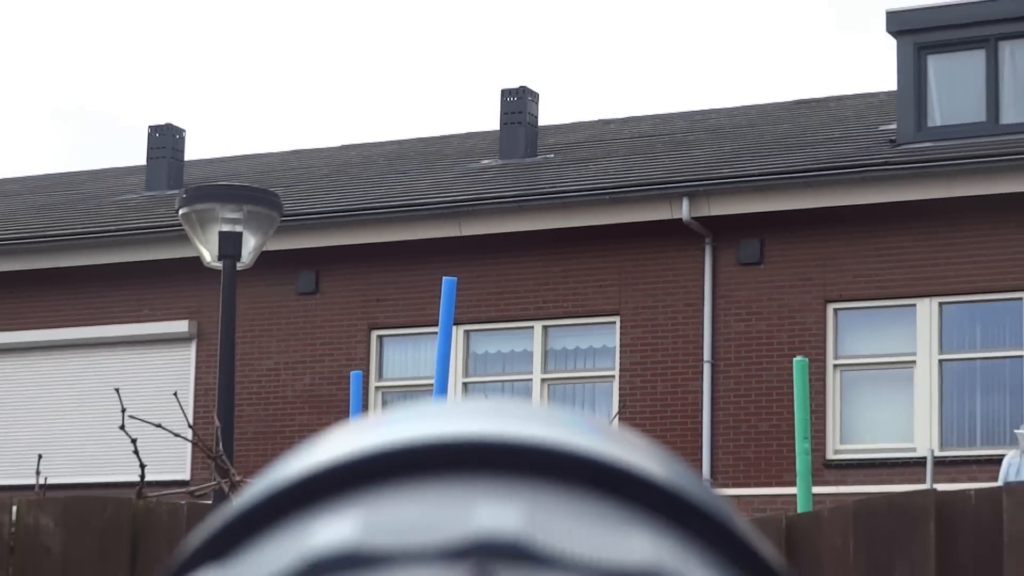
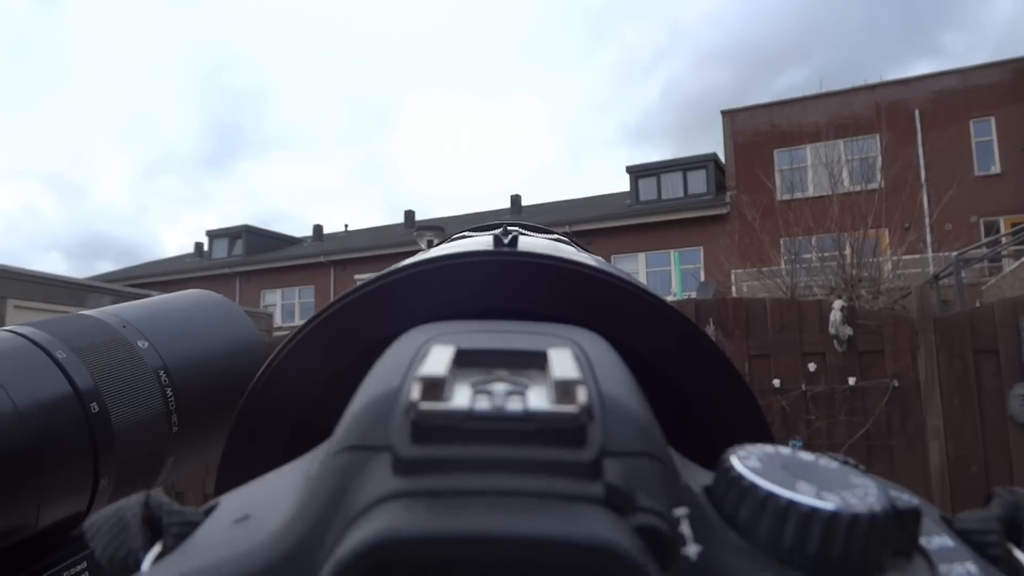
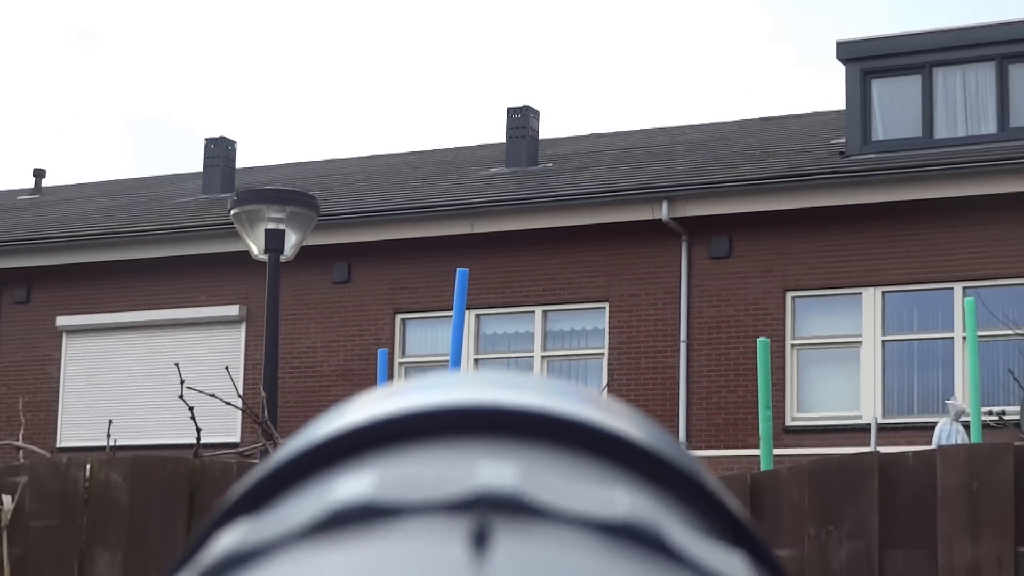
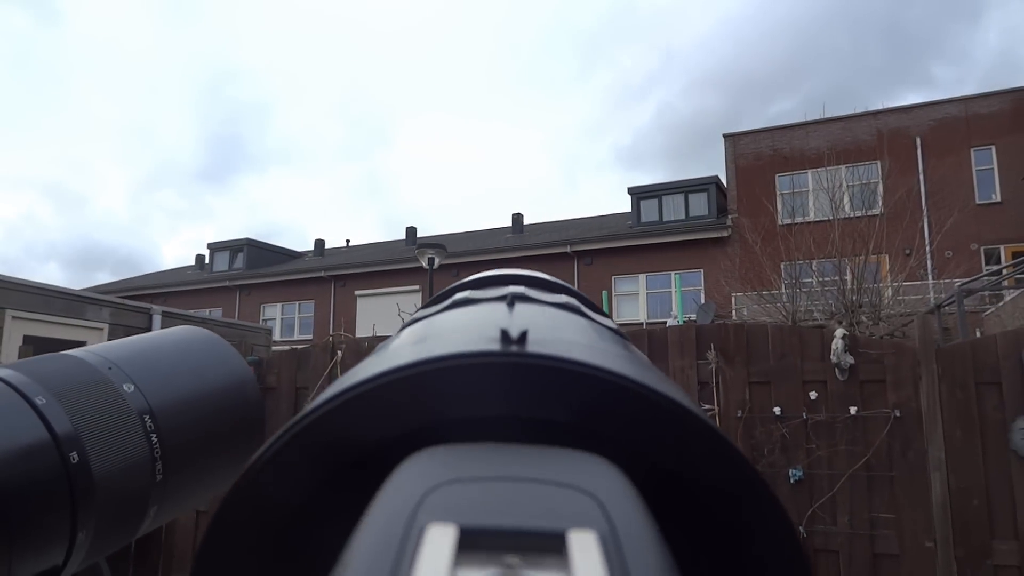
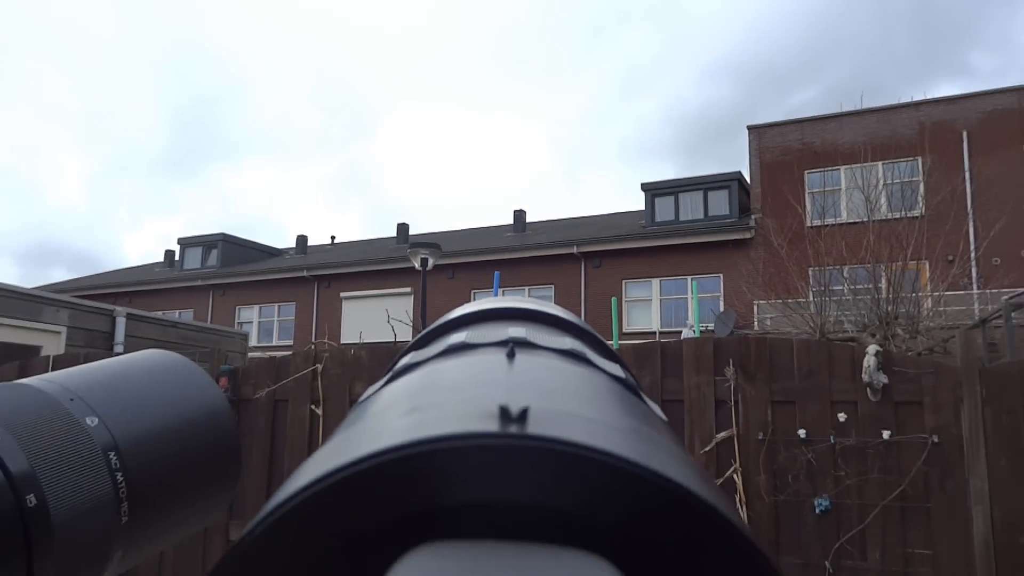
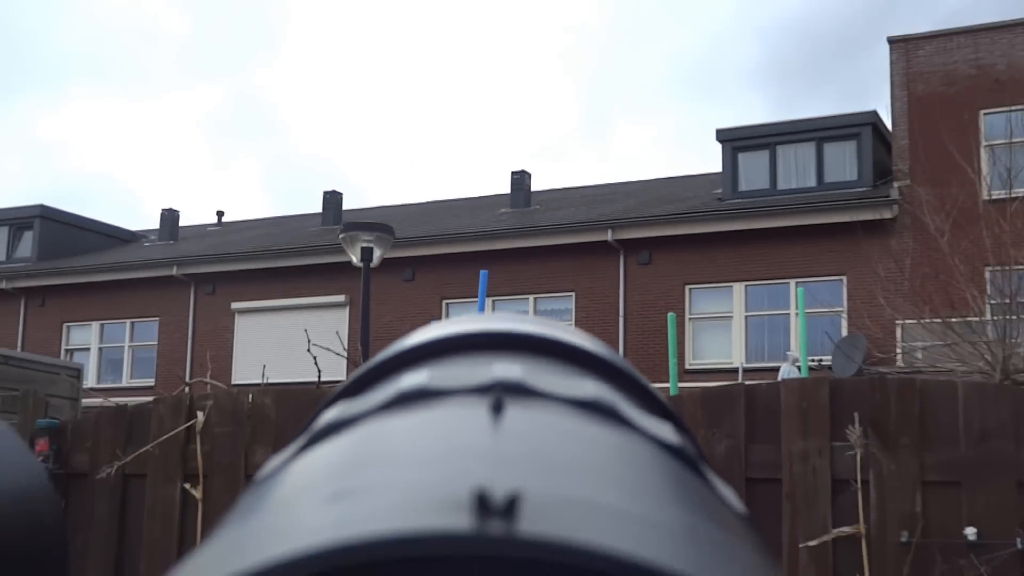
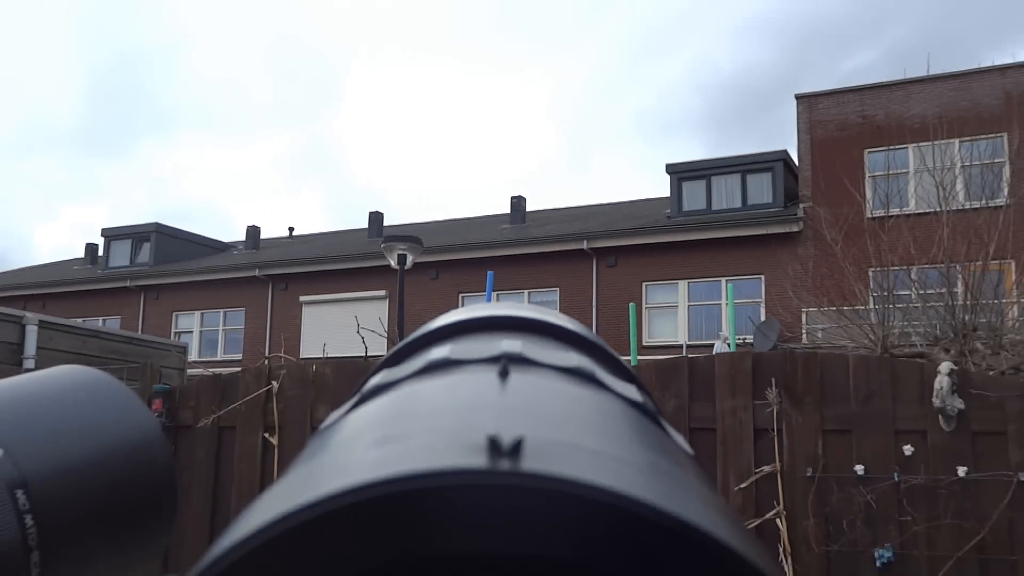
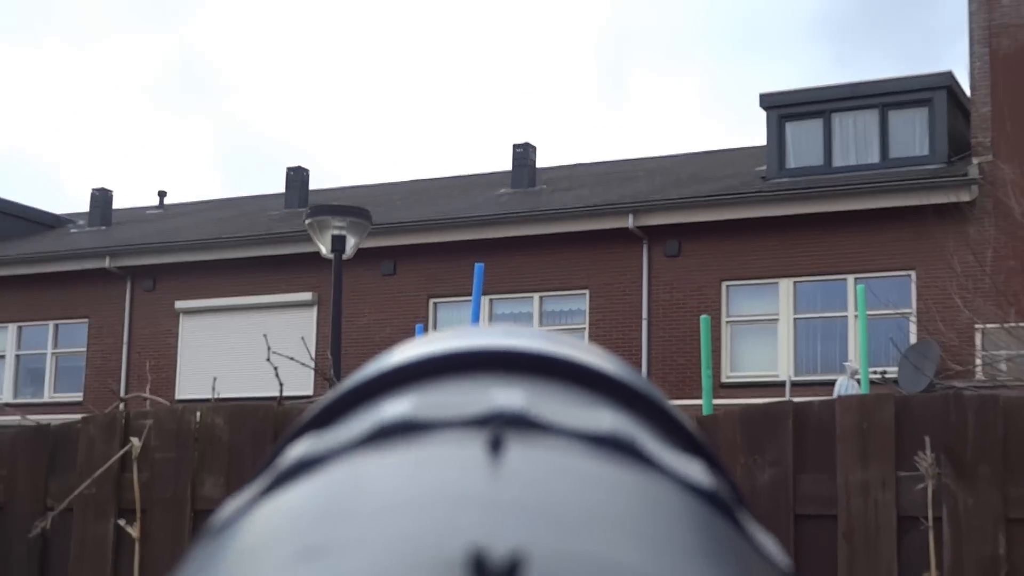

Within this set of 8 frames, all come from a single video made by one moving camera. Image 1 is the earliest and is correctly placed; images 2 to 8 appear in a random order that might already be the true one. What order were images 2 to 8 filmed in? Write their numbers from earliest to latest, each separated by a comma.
3, 8, 6, 7, 5, 4, 2
